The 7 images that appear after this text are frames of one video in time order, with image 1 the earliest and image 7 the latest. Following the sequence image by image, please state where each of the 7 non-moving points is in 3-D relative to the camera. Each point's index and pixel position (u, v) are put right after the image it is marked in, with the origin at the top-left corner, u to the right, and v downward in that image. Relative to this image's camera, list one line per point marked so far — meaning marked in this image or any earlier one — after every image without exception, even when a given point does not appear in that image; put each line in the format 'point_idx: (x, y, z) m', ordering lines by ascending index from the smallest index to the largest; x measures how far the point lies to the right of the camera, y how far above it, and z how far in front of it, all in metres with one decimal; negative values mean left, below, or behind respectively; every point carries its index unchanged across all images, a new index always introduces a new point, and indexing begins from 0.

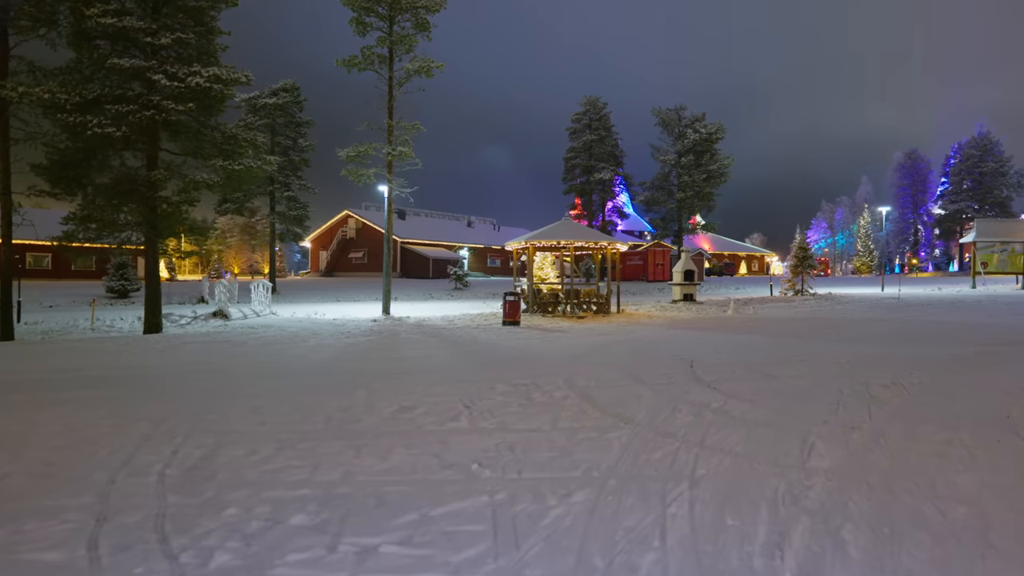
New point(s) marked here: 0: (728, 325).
0: (+6.2, -1.0, +16.1) m
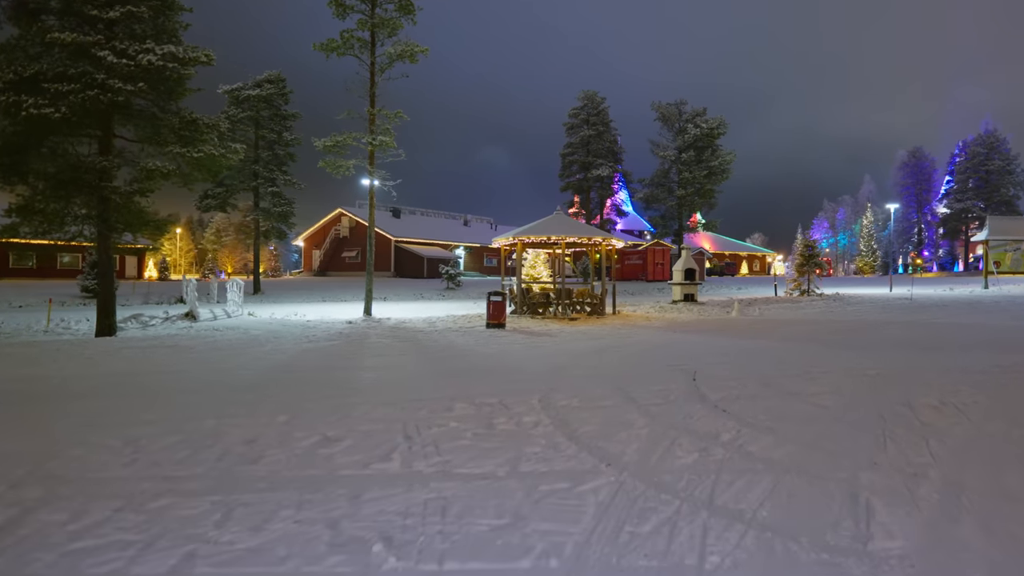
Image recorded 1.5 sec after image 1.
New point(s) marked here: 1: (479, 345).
0: (+5.7, -1.0, +14.7) m
1: (-0.7, -1.2, +12.0) m
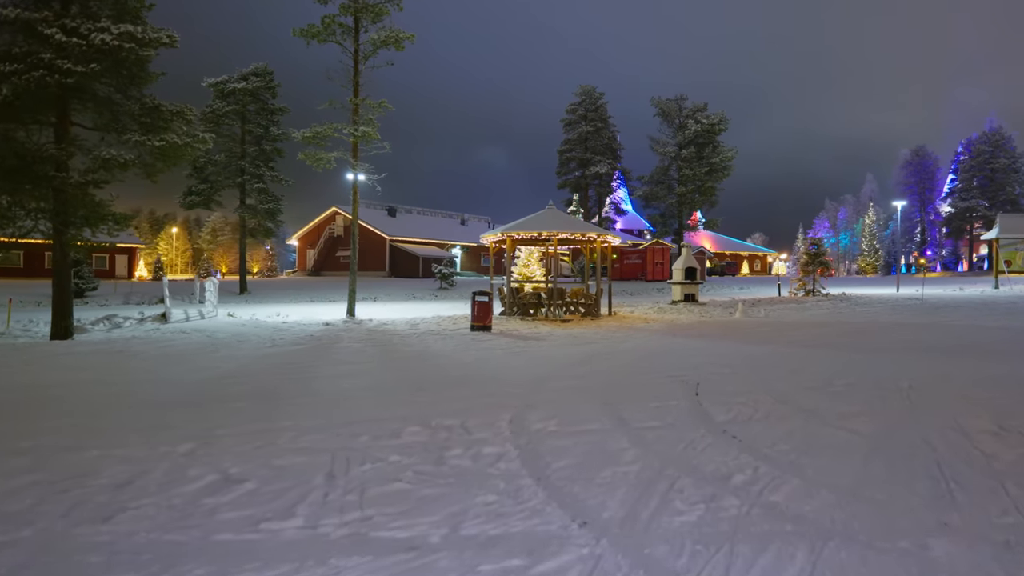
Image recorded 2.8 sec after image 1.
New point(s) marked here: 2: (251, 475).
0: (+5.4, -1.0, +13.6) m
1: (-1.0, -1.2, +10.9) m
2: (-1.9, -1.3, +4.1) m
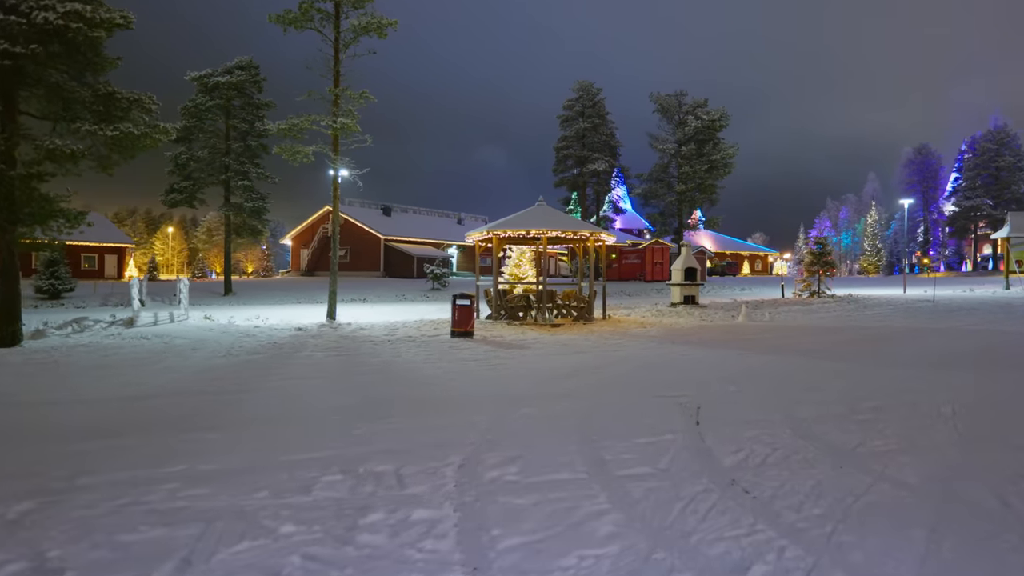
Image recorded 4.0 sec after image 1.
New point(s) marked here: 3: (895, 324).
0: (+5.0, -1.1, +12.4) m
1: (-1.4, -1.2, +9.7) m
2: (-2.2, -1.4, +2.9) m
3: (+10.2, -1.0, +15.0) m
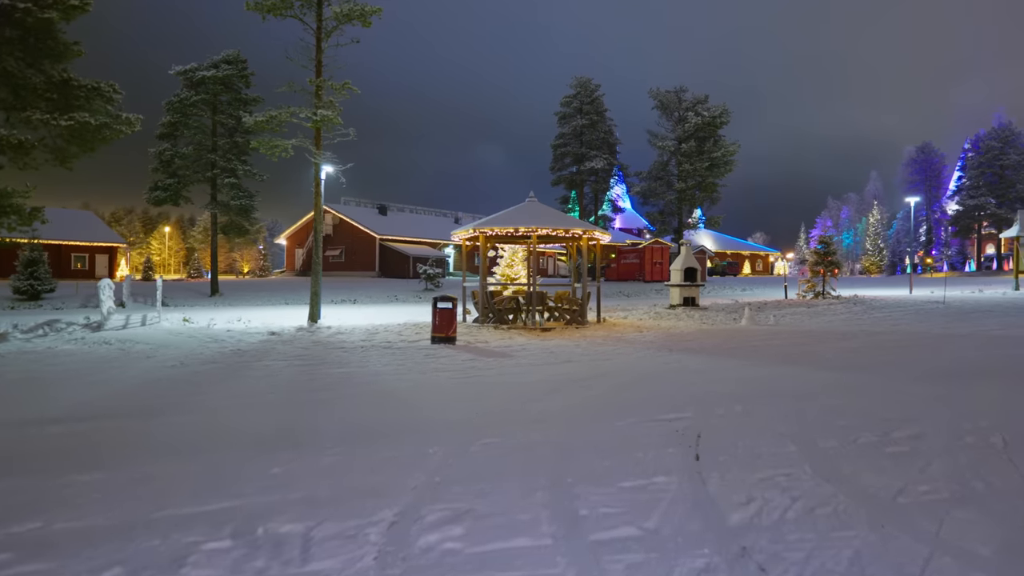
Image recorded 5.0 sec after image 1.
0: (+4.7, -1.1, +11.5) m
1: (-1.7, -1.3, +8.8) m
2: (-2.5, -1.4, +2.0) m
3: (+9.9, -1.0, +14.1) m
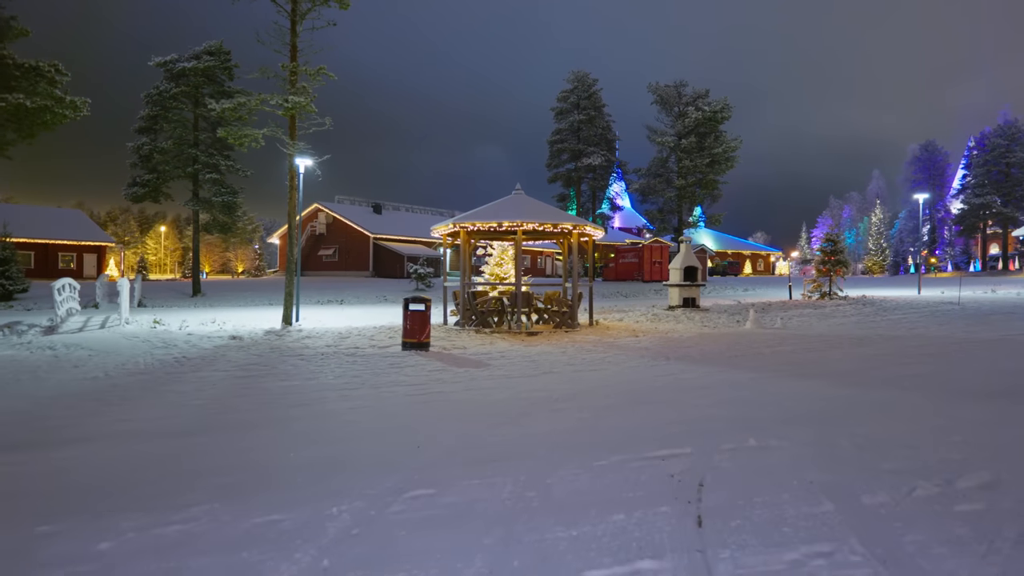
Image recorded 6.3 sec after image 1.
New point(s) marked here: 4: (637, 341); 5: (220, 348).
0: (+4.4, -1.1, +10.2) m
1: (-2.1, -1.3, +7.5) m
2: (-2.9, -1.4, +0.7) m
3: (+9.5, -1.0, +12.9) m
4: (+2.6, -1.1, +11.9) m
5: (-5.8, -1.2, +11.4) m
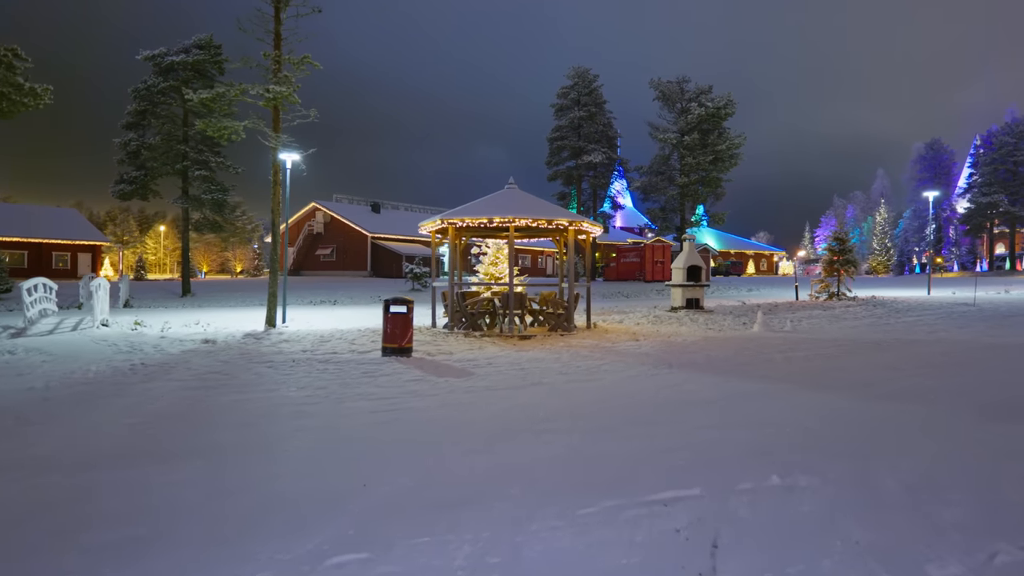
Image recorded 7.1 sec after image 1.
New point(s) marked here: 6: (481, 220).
0: (+4.2, -1.1, +9.4) m
1: (-2.3, -1.3, +6.7) m
2: (-3.1, -1.5, -0.1) m
3: (+9.3, -1.0, +12.0) m
4: (+2.4, -1.1, +11.0) m
5: (-6.0, -1.2, +10.6) m
6: (-0.6, +1.6, +13.2) m
